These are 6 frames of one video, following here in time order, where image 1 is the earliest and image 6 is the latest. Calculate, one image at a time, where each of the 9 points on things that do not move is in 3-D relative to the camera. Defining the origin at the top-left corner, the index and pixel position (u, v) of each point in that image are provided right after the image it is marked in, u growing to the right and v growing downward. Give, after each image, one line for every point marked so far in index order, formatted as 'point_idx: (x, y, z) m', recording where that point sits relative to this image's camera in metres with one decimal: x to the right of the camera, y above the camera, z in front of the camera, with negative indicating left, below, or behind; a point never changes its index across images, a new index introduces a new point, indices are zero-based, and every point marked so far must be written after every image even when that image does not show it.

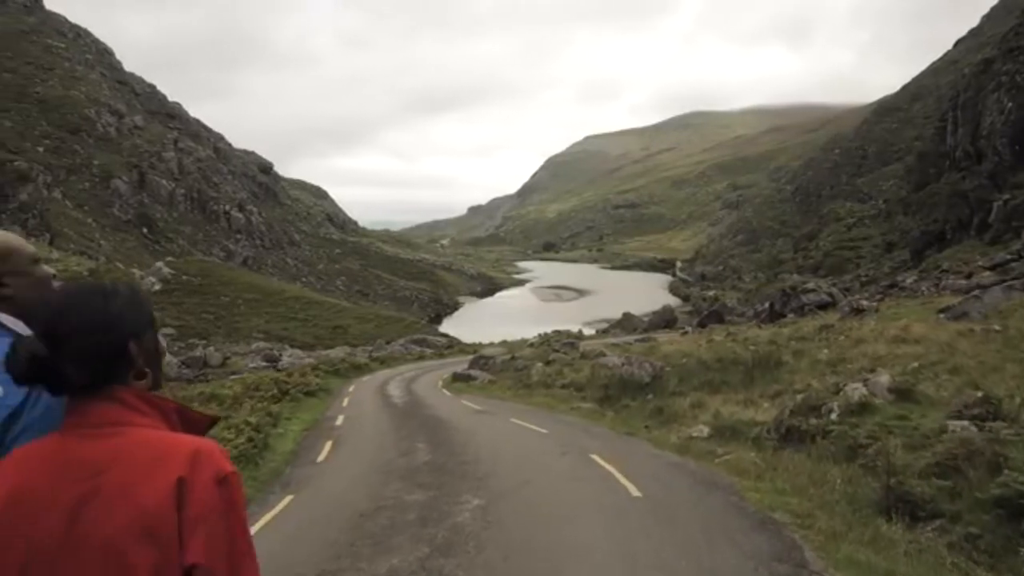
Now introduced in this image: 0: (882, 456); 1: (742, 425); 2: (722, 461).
0: (+5.0, -2.3, +11.8) m
1: (+4.7, -2.8, +17.5) m
2: (+3.1, -2.6, +12.8) m
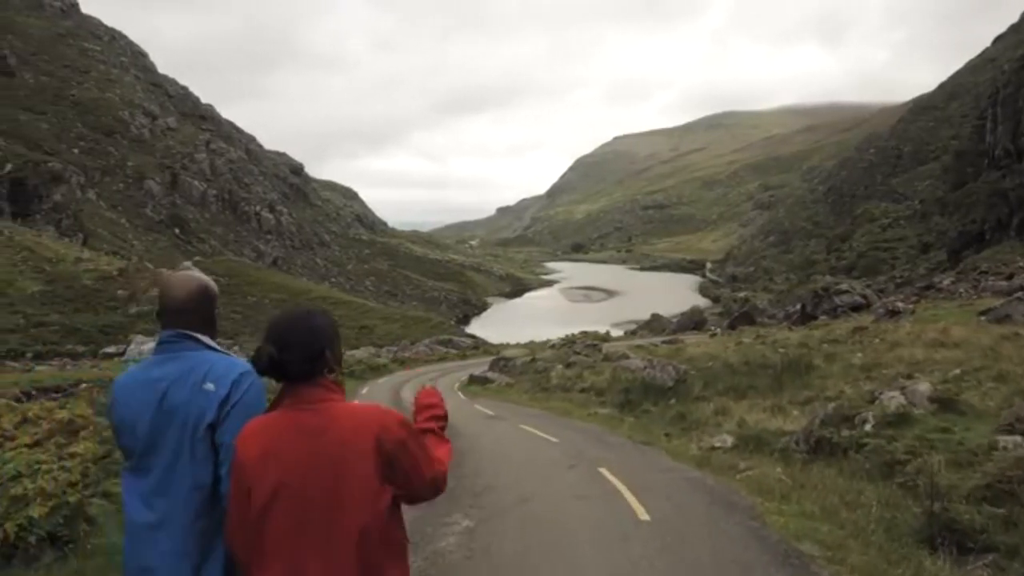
0: (+5.0, -2.3, +10.6) m
1: (+4.8, -2.8, +16.3) m
2: (+3.1, -2.5, +11.7) m
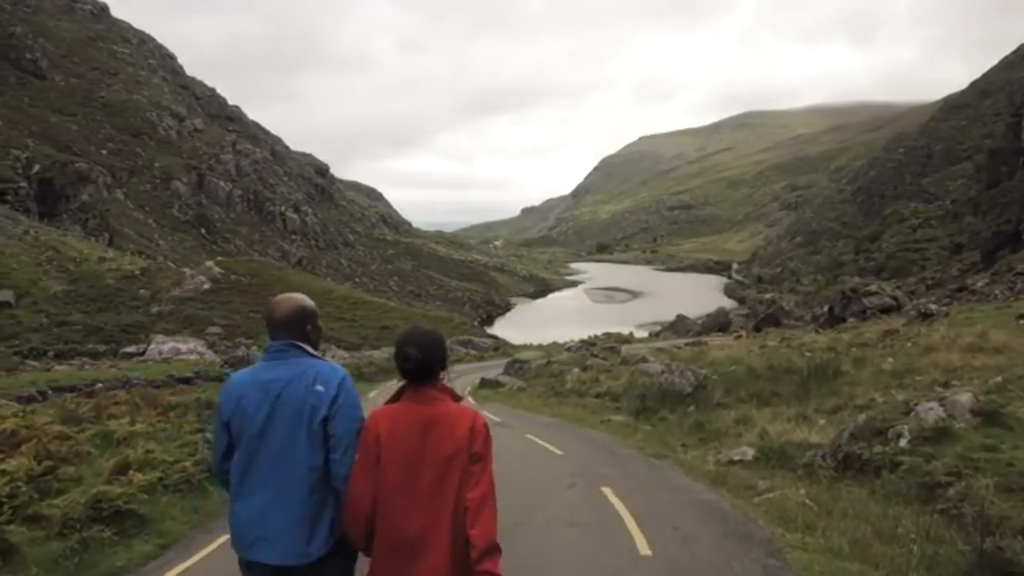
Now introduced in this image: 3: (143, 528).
0: (+4.9, -2.3, +9.3) m
1: (+4.9, -2.8, +15.0) m
2: (+3.0, -2.6, +10.4) m
3: (-3.9, -2.5, +9.1) m
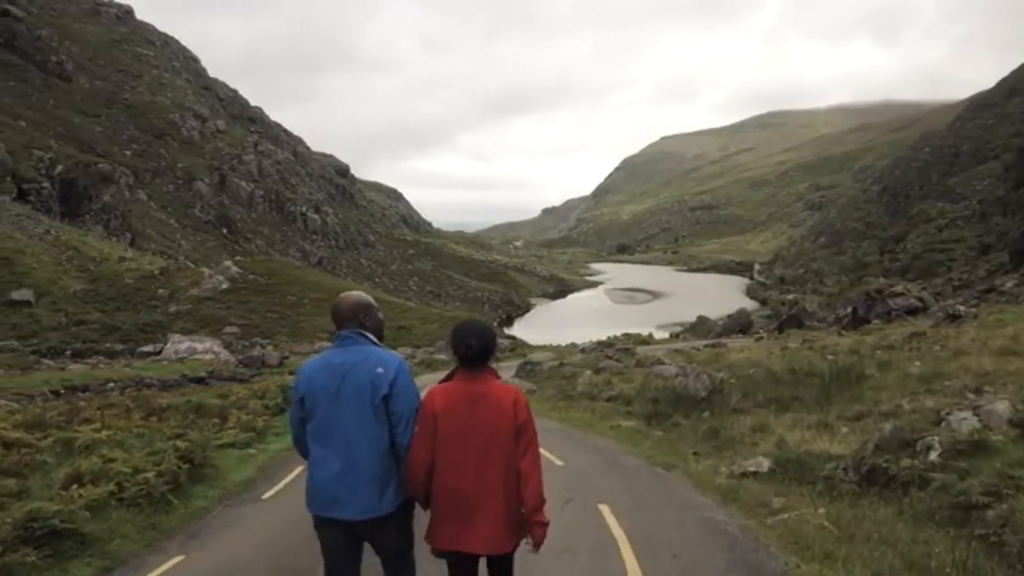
0: (+4.7, -2.3, +8.2) m
1: (+4.8, -2.8, +13.9) m
2: (+2.9, -2.5, +9.4) m
3: (-4.0, -2.5, +8.2) m
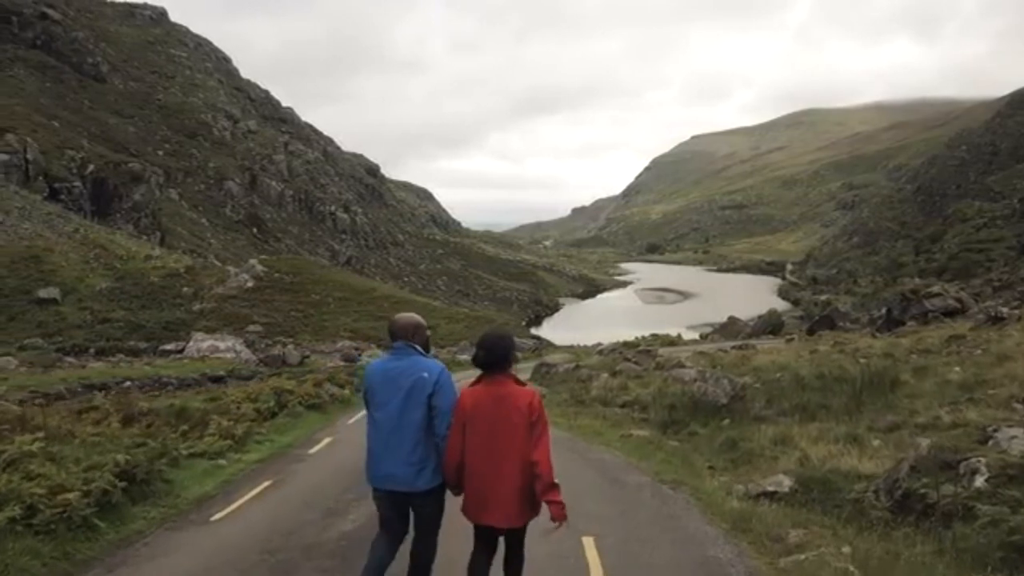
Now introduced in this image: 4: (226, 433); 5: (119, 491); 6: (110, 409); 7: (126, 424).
0: (+4.4, -2.3, +6.7) m
1: (+4.7, -2.8, +12.4) m
2: (+2.6, -2.5, +7.9) m
3: (-4.4, -2.4, +7.0) m
4: (-5.4, -2.7, +16.4) m
5: (-4.5, -2.3, +9.9) m
6: (-8.9, -2.7, +19.2) m
7: (-7.4, -2.5, +16.5) m
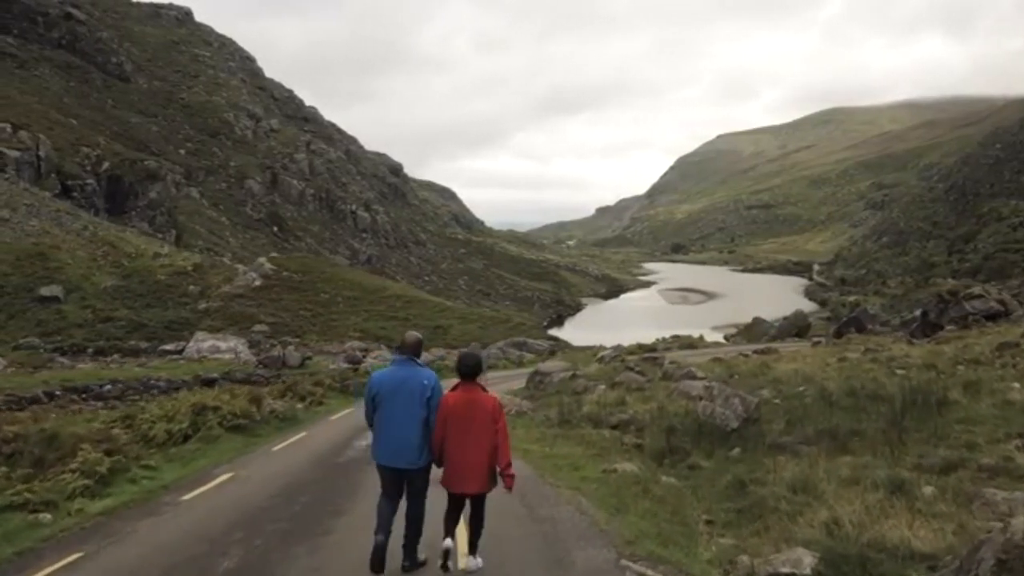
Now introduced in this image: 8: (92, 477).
0: (+3.2, -2.3, +2.9) m
1: (+3.7, -2.7, +8.6) m
2: (+1.5, -2.5, +4.2) m
3: (-5.5, -2.4, +3.4) m
4: (-6.3, -2.7, +12.9) m
5: (-5.5, -2.3, +6.3) m
6: (-9.7, -2.6, +15.8) m
7: (-8.2, -2.5, +13.1) m
8: (-6.2, -2.8, +12.7) m
